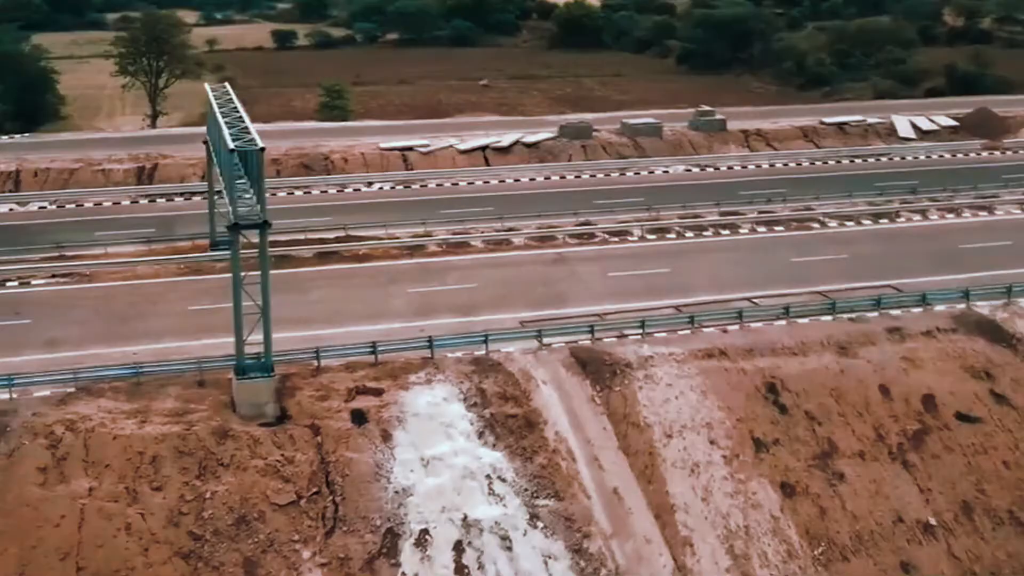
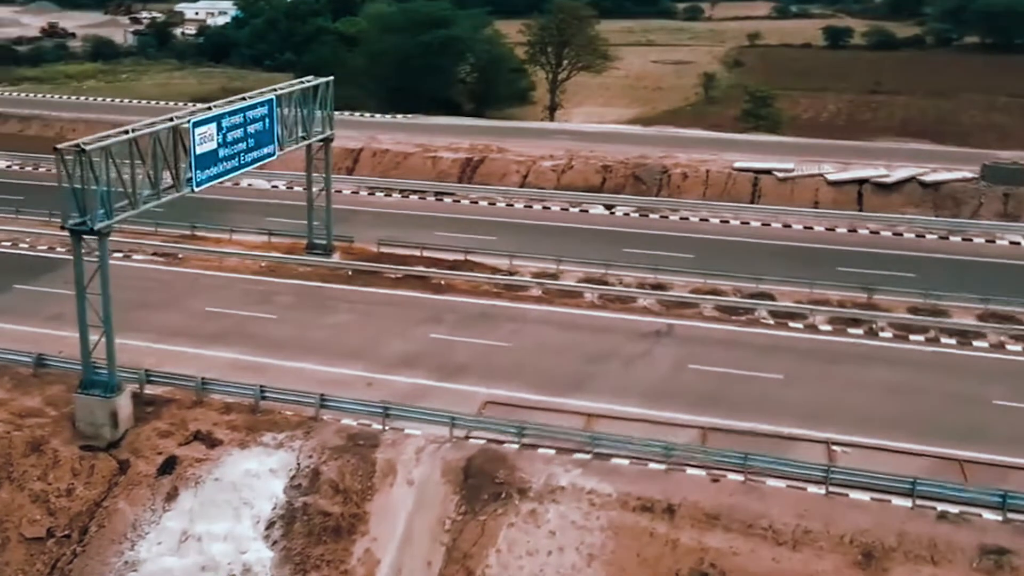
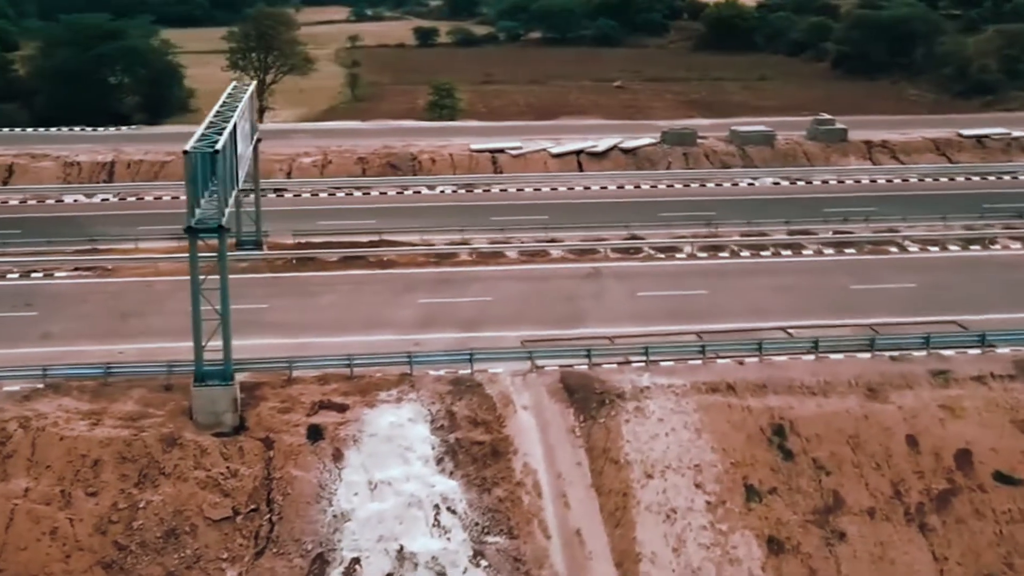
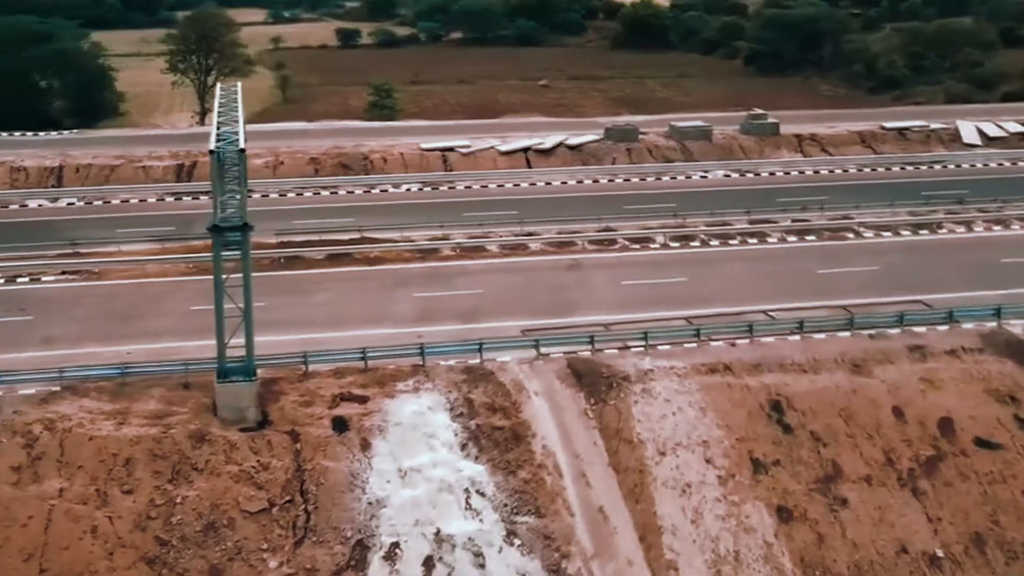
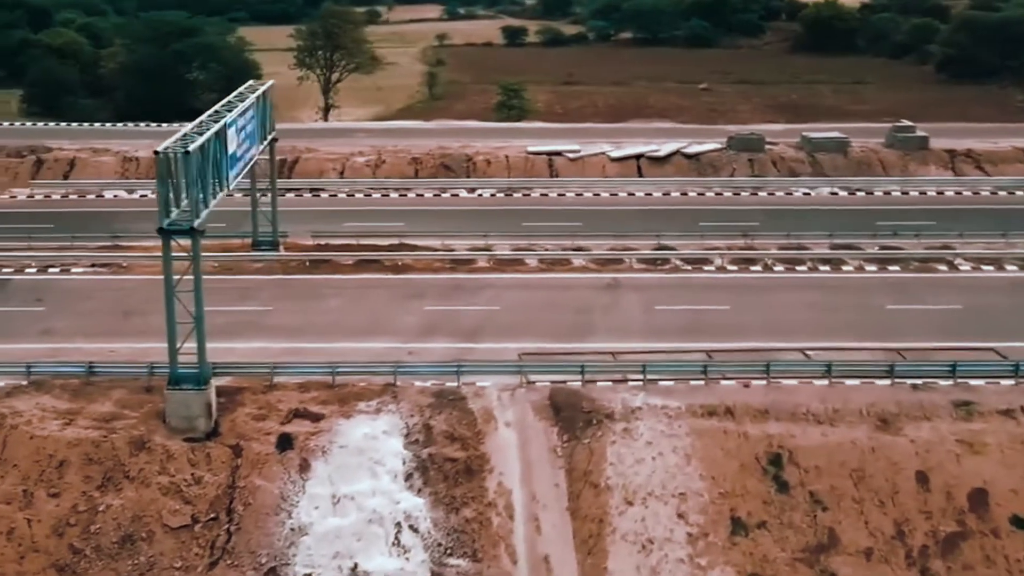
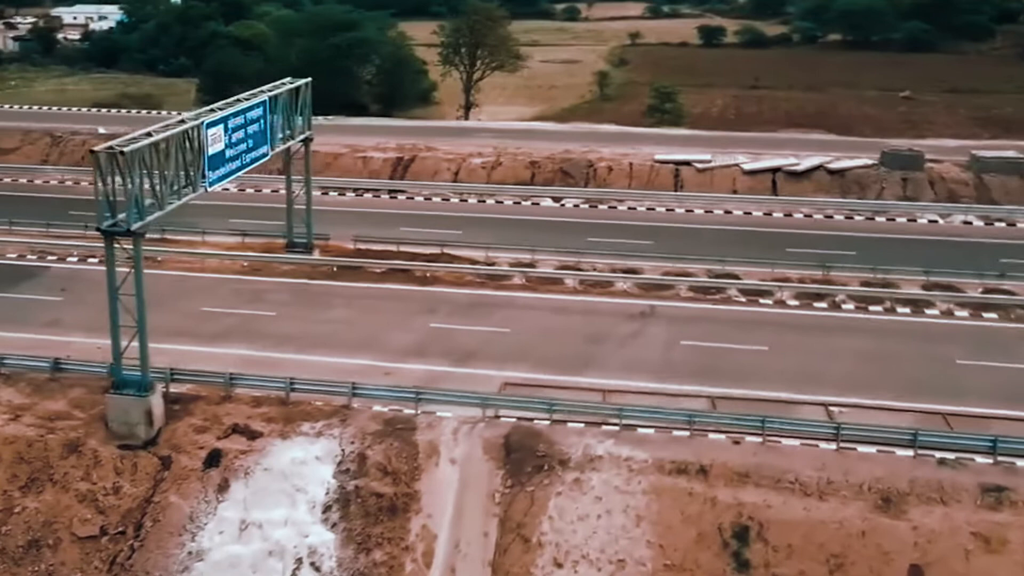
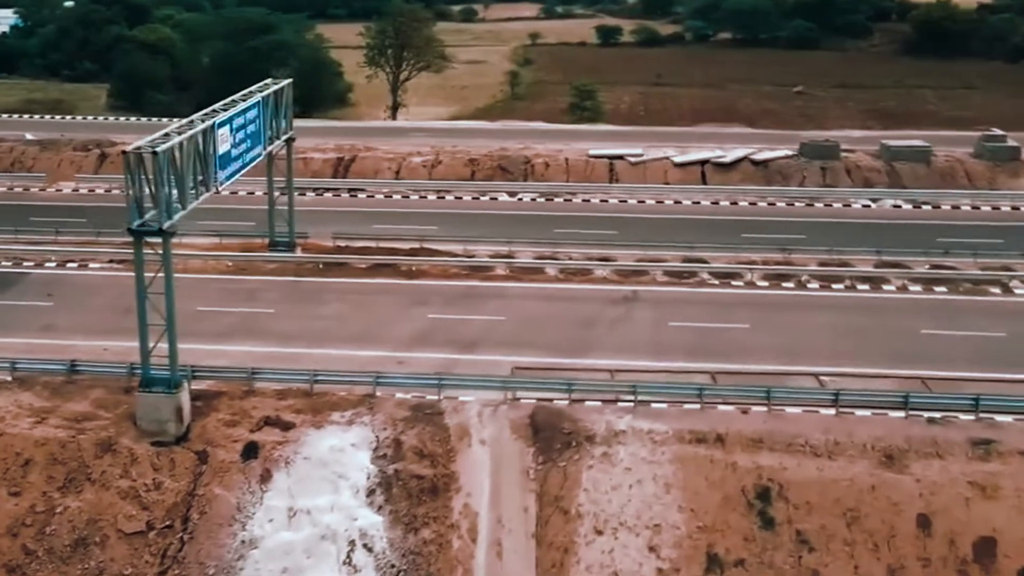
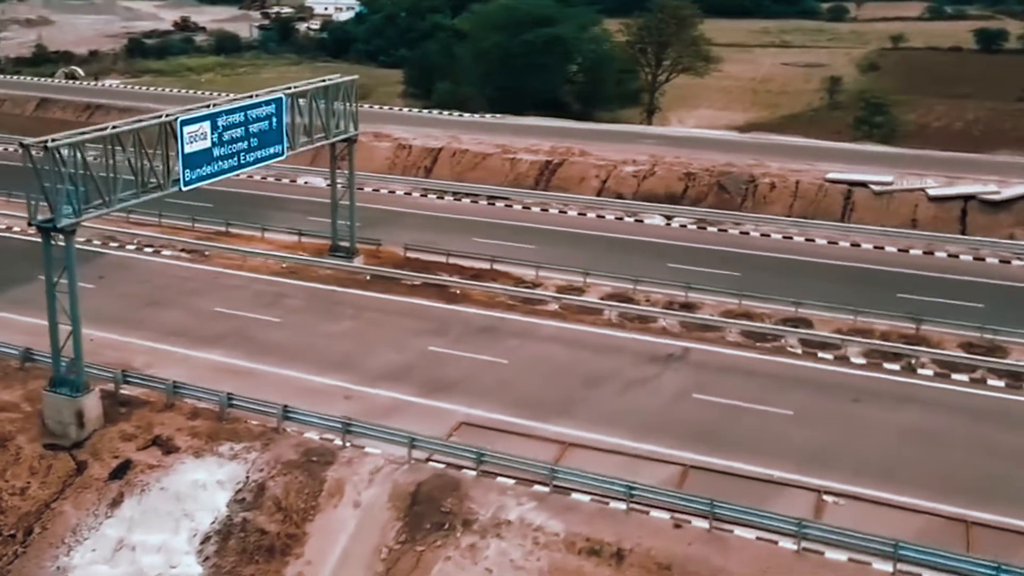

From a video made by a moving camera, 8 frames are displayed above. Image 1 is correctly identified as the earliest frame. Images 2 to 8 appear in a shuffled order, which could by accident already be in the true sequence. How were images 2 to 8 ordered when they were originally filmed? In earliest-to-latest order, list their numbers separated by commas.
4, 3, 5, 7, 6, 2, 8
